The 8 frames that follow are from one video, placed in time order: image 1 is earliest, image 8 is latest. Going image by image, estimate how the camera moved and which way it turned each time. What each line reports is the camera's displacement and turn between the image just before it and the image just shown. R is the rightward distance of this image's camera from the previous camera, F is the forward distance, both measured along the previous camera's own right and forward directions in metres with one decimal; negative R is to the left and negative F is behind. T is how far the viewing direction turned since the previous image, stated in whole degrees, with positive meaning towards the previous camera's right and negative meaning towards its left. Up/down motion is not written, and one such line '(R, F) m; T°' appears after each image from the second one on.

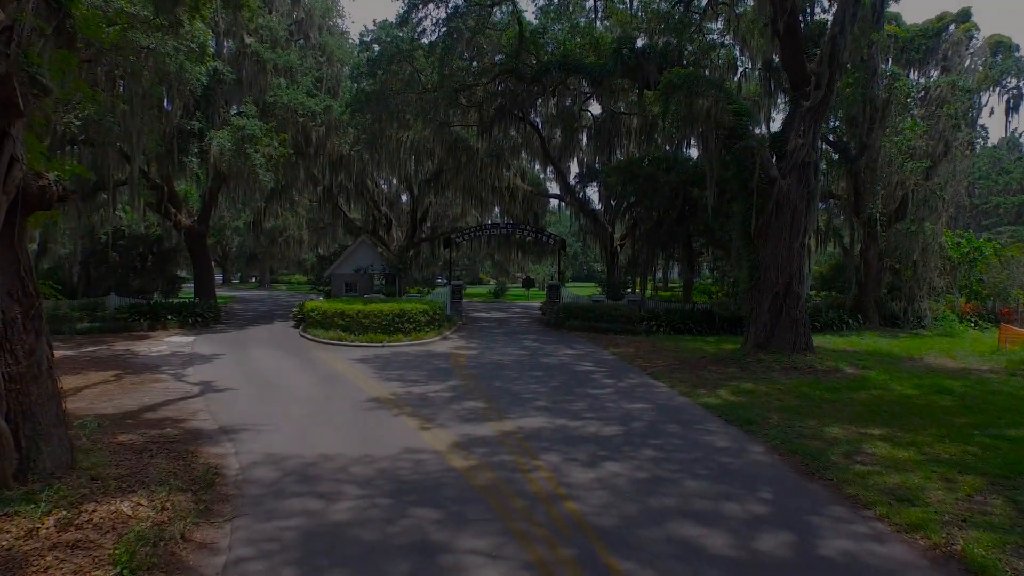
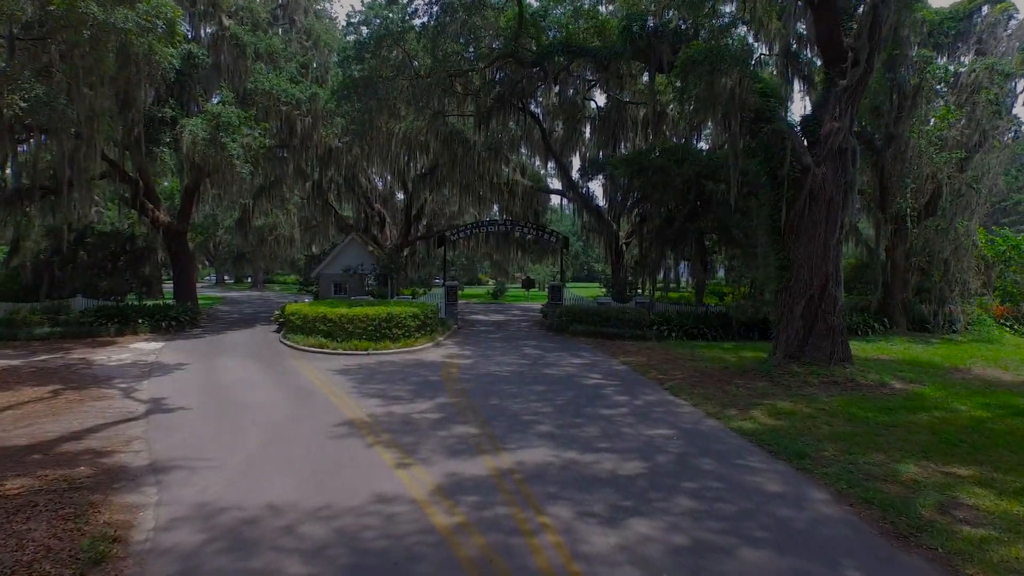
(0.0, +1.4) m; 0°
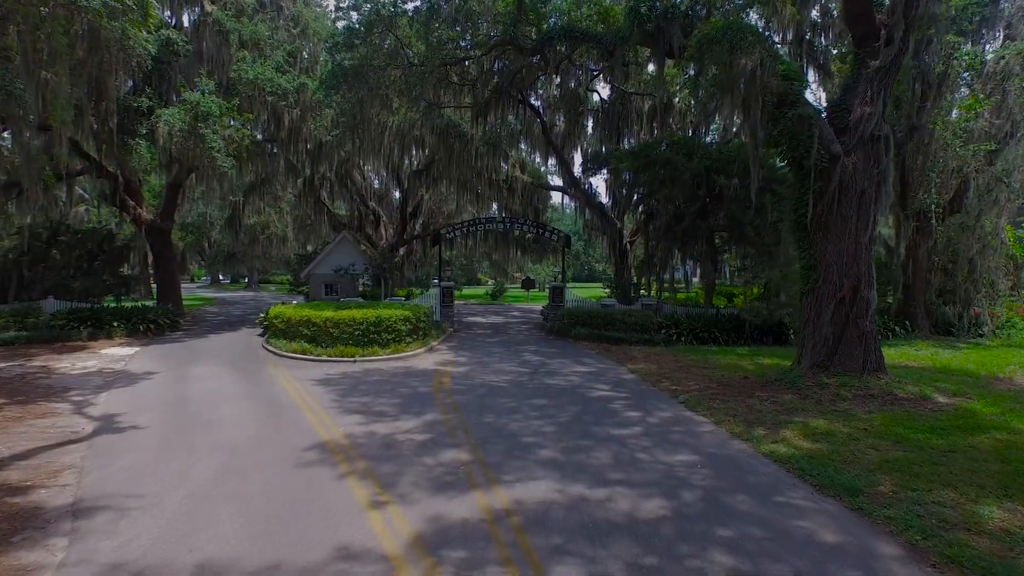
(0.0, +1.0) m; 0°
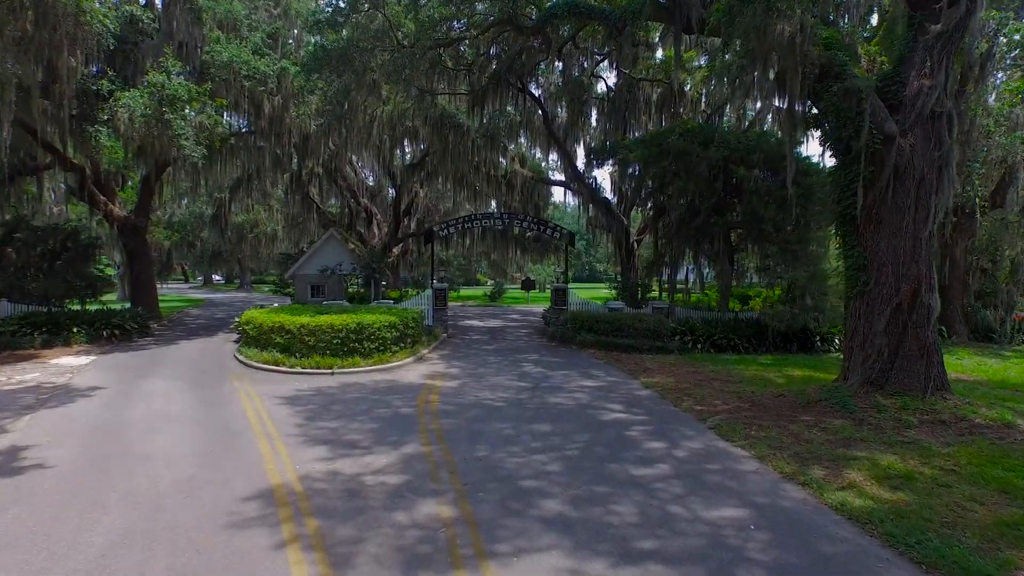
(0.0, +1.4) m; 0°
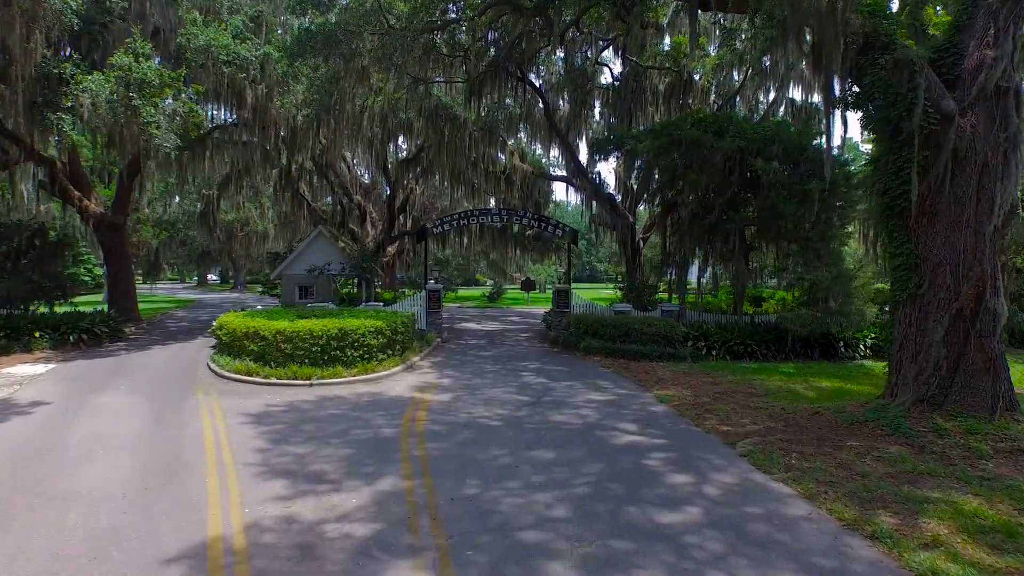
(0.0, +1.1) m; 0°
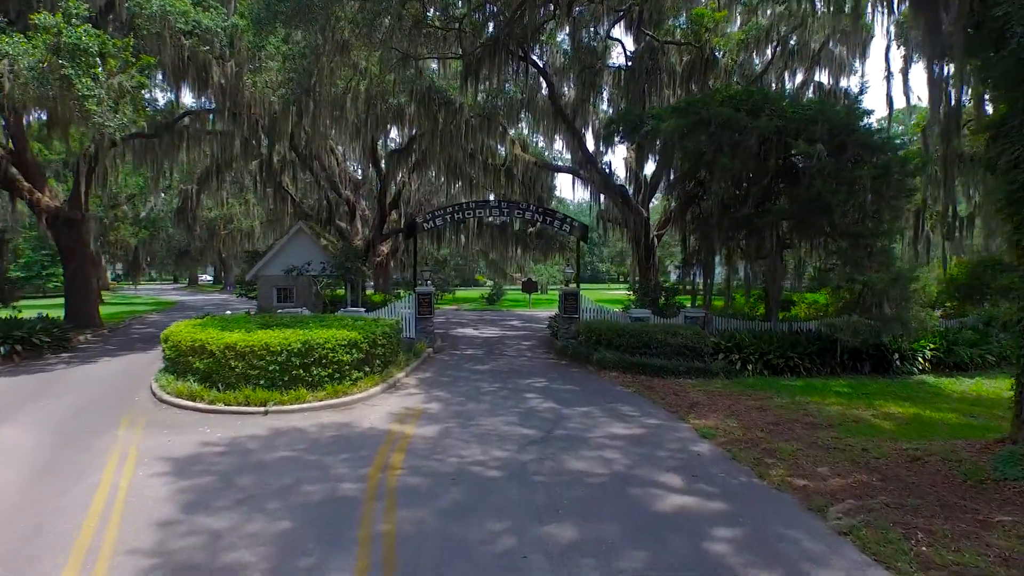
(0.0, +1.9) m; 0°
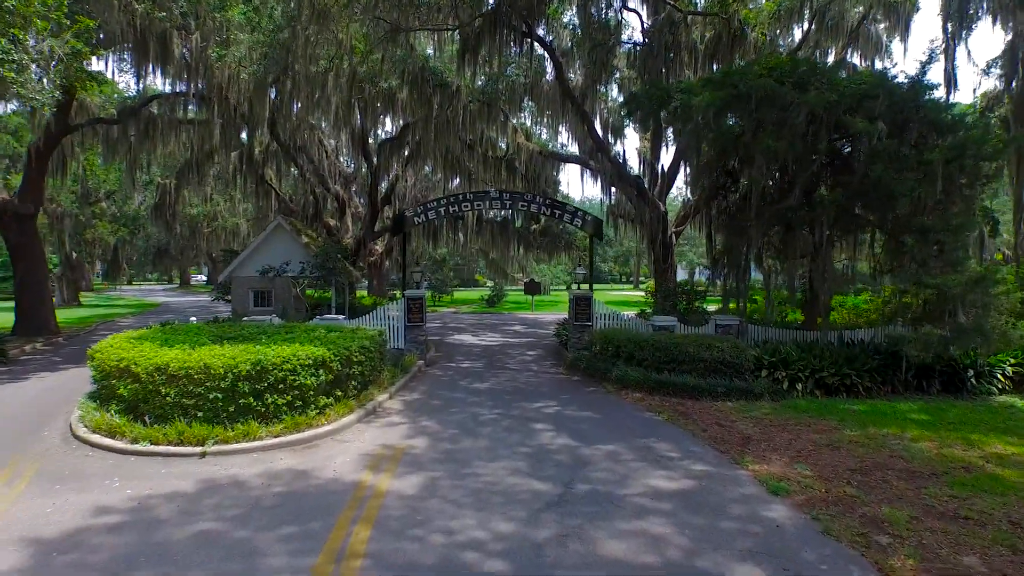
(-0.1, +1.8) m; 0°
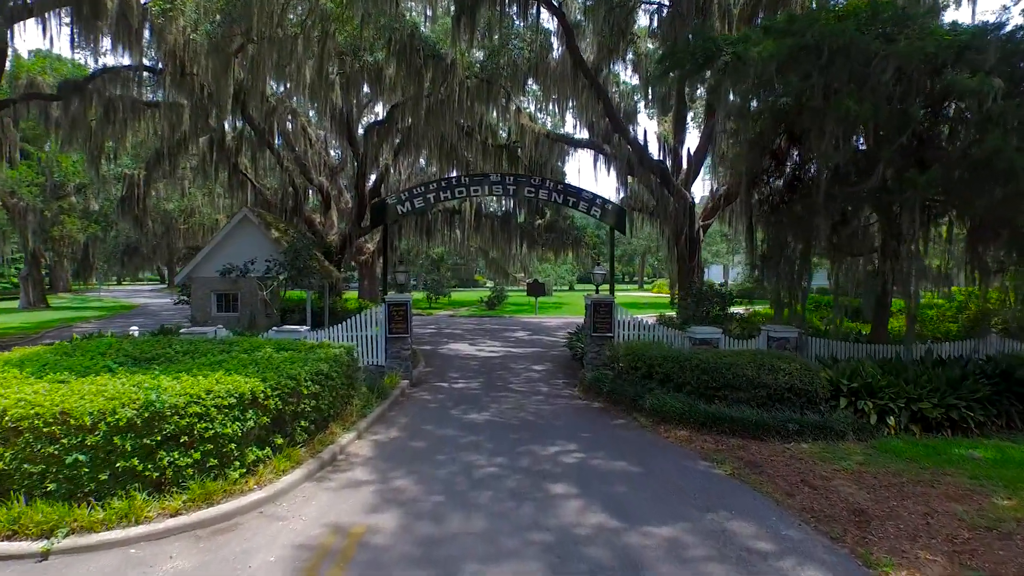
(-0.1, +2.2) m; 0°
